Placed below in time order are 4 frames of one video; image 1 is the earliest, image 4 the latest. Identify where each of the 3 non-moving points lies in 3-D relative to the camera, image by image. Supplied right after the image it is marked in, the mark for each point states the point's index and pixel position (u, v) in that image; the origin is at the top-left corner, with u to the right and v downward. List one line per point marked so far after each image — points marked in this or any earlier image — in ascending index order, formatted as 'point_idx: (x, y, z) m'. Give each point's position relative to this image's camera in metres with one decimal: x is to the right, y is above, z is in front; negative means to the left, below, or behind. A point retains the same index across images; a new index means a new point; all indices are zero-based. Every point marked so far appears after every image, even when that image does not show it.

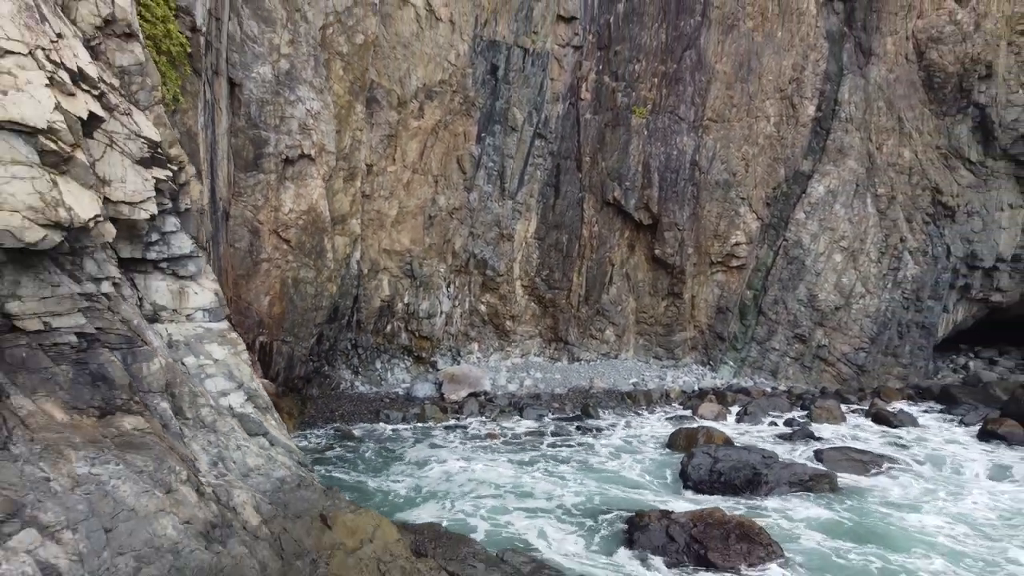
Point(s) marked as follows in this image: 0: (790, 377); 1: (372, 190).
0: (+7.6, -2.4, +19.2) m
1: (-3.4, +2.4, +17.0) m
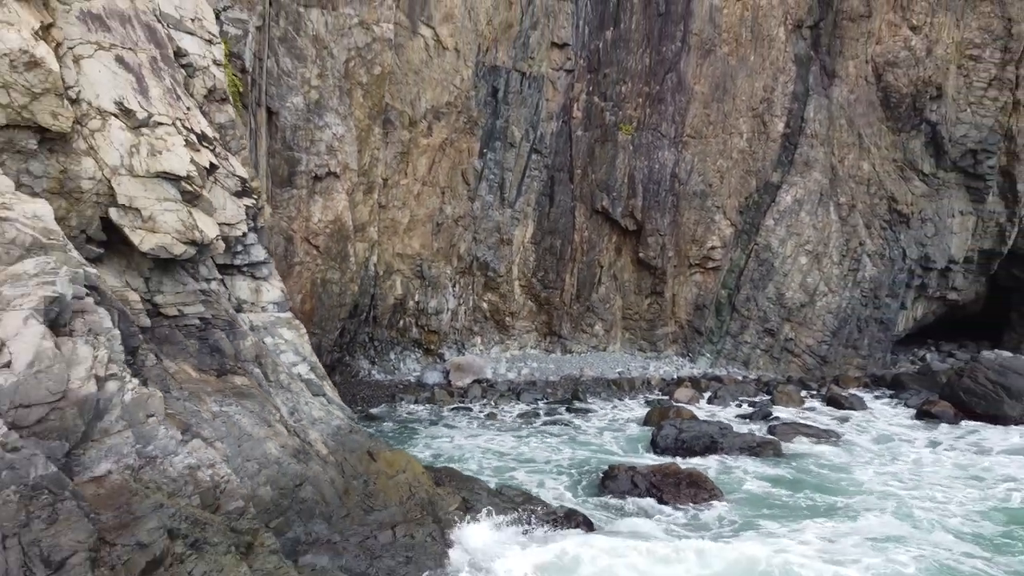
0: (+7.6, -2.4, +21.5) m
1: (-3.4, +2.4, +19.2) m
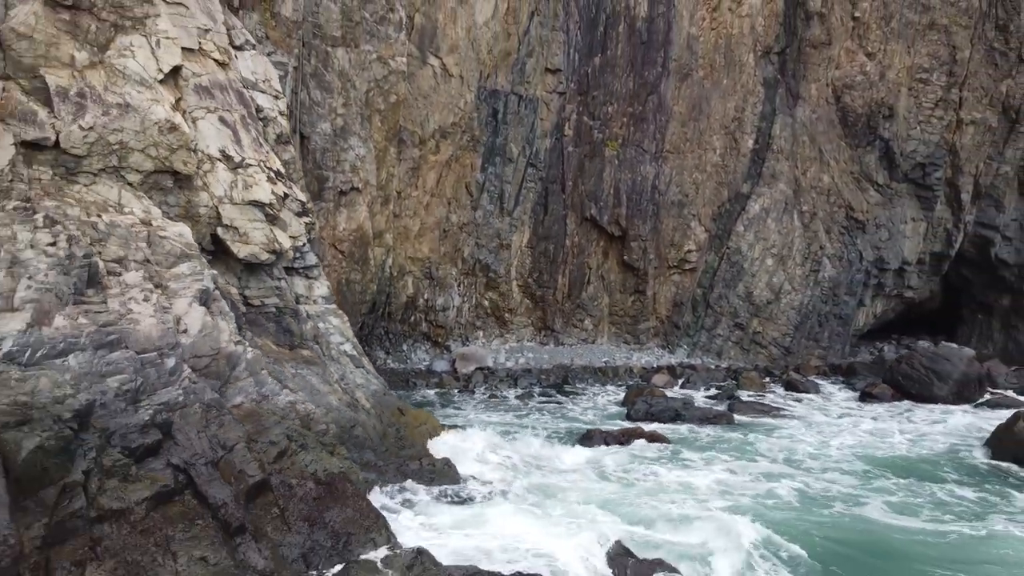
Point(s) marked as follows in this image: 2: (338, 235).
0: (+7.5, -2.4, +24.1) m
1: (-3.5, +2.4, +21.9) m
2: (-4.7, +1.5, +19.2) m
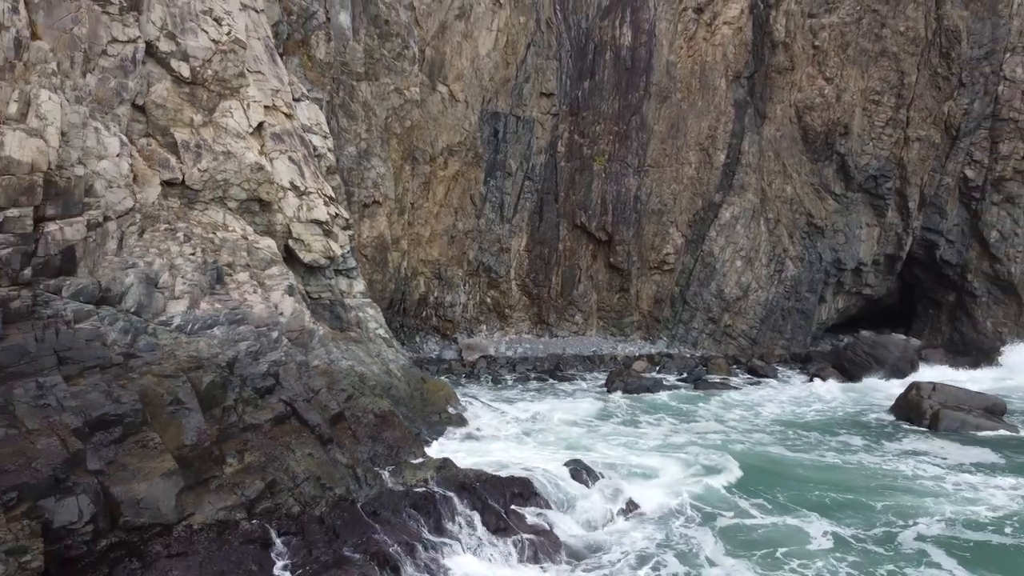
0: (+7.5, -2.3, +27.3) m
1: (-3.5, +2.5, +25.2) m
2: (-4.8, +1.5, +22.4) m
